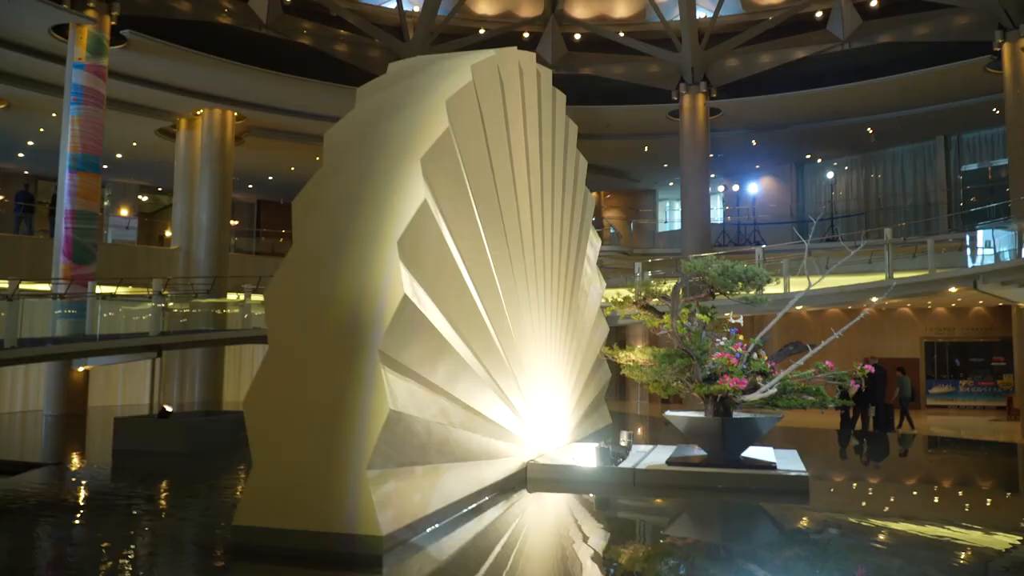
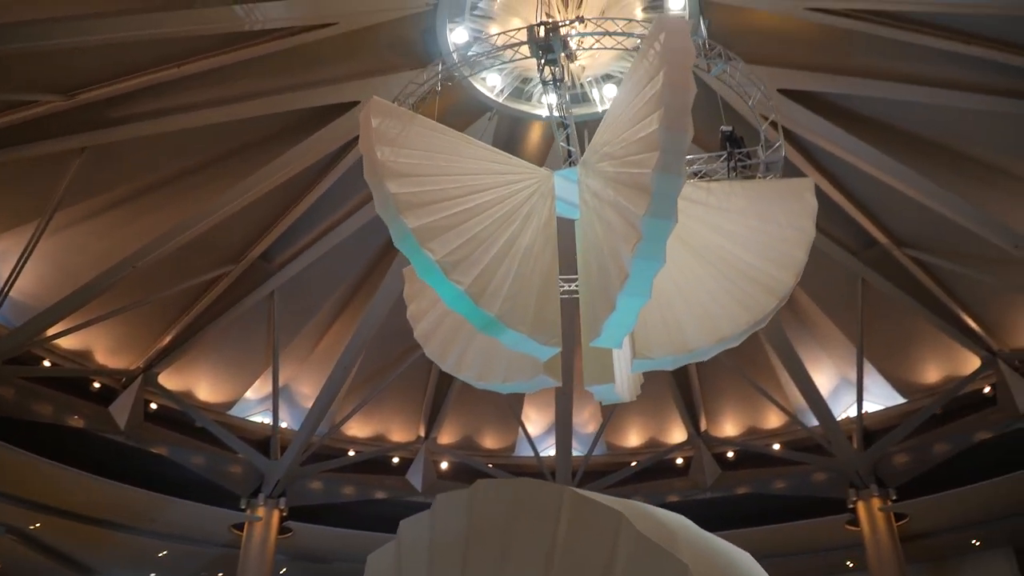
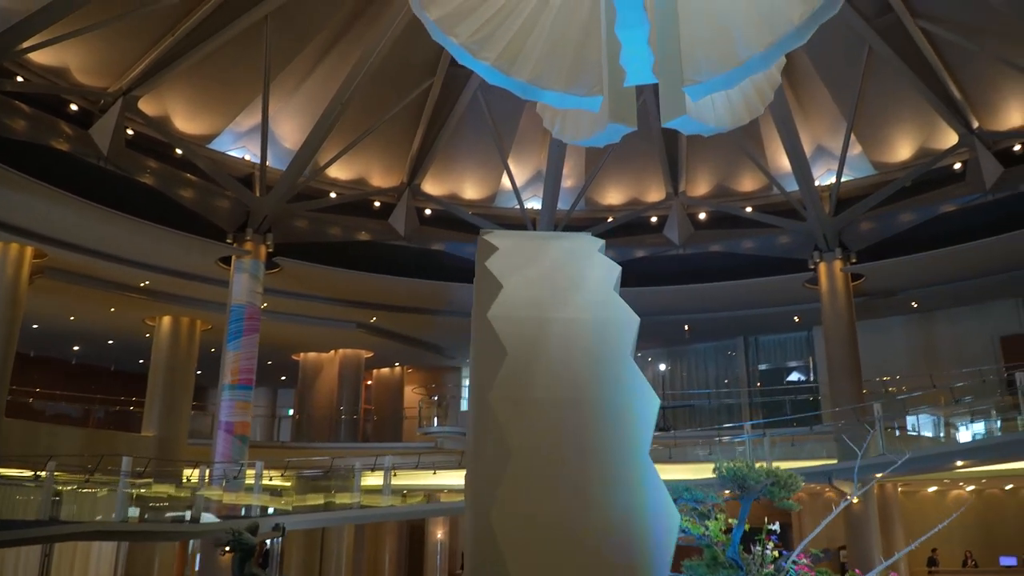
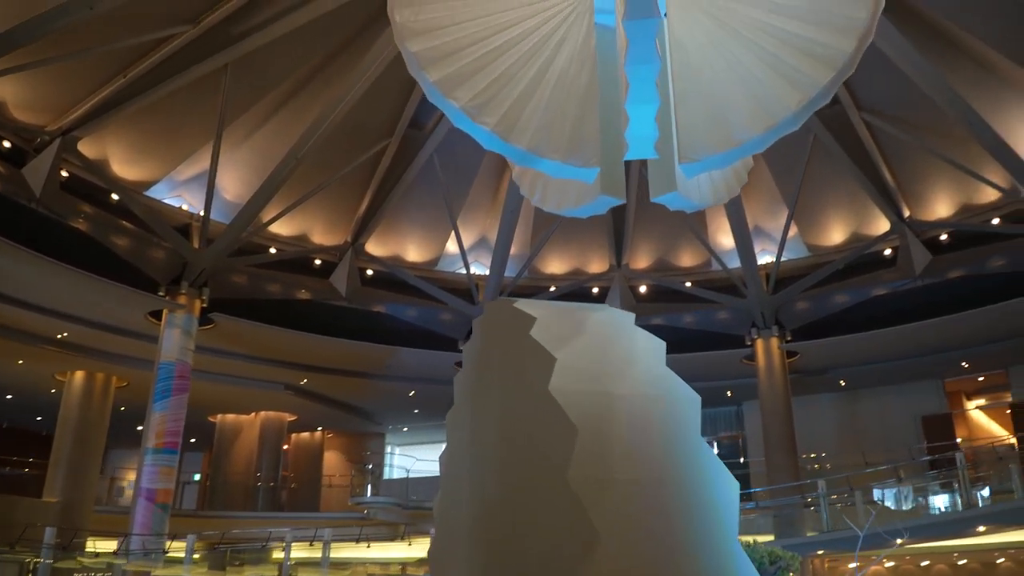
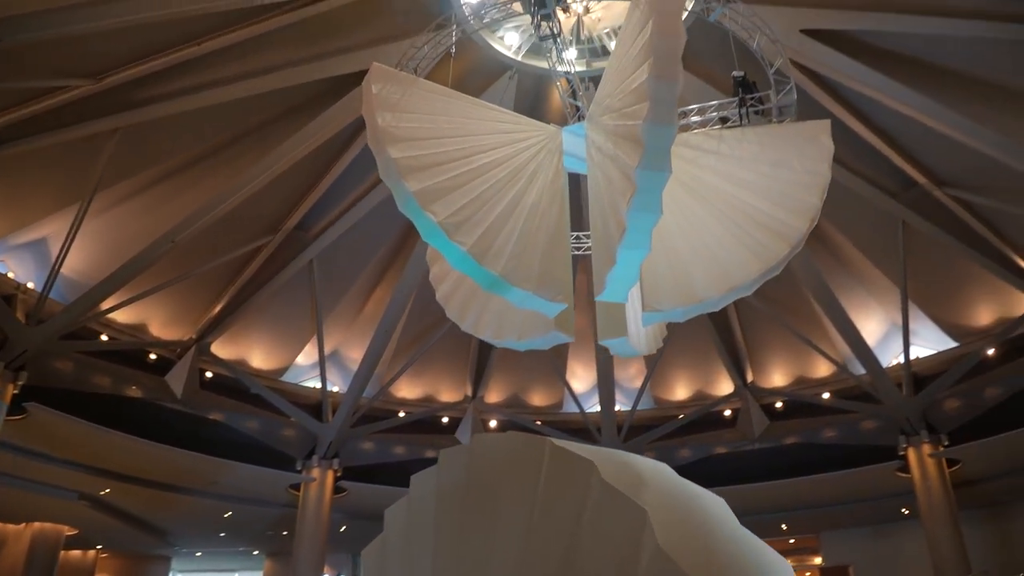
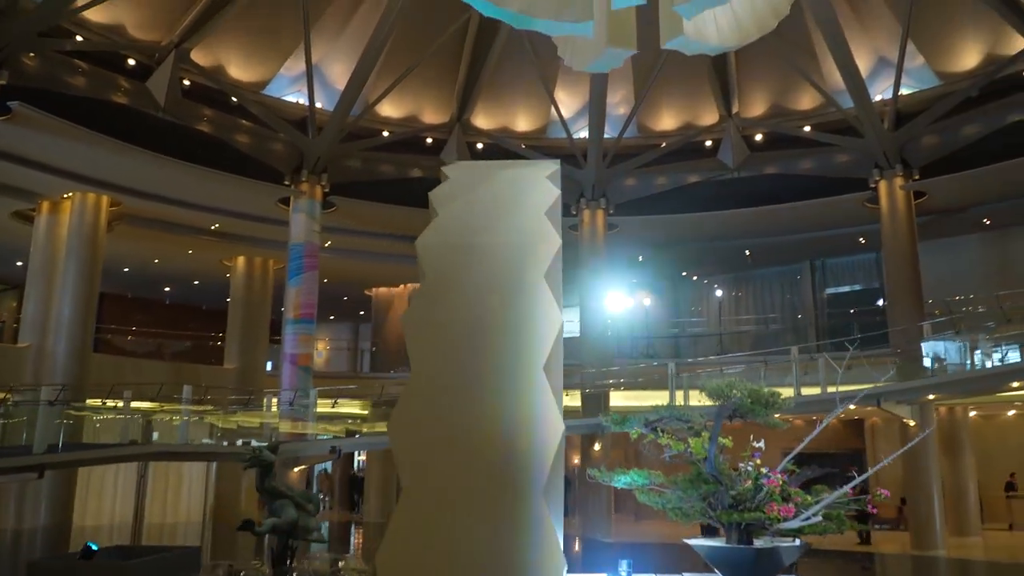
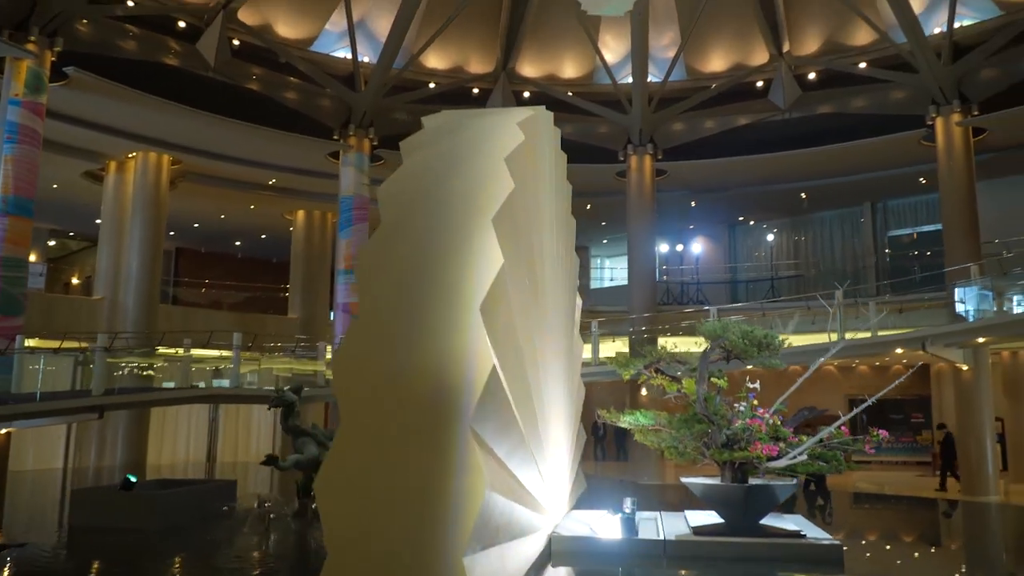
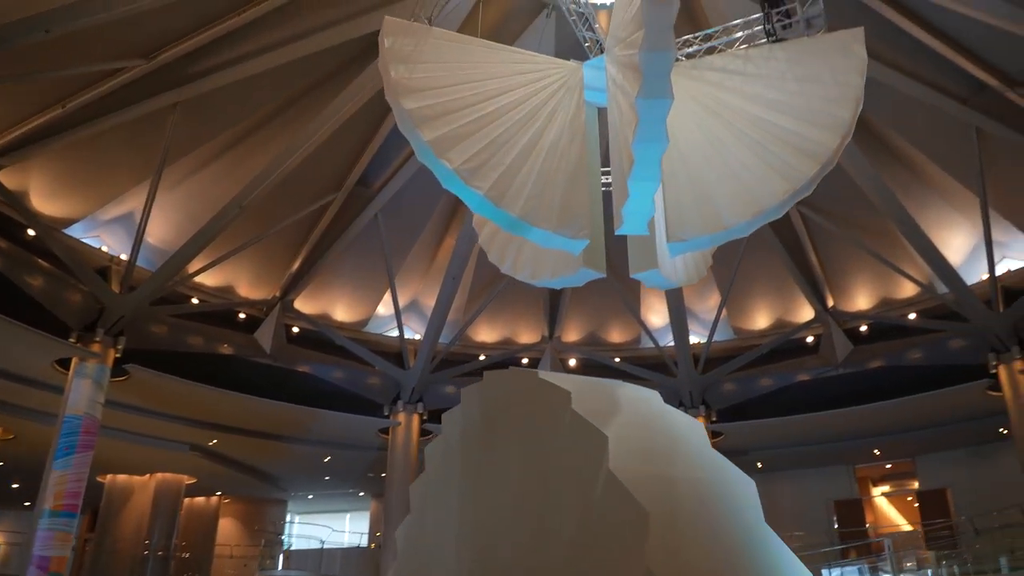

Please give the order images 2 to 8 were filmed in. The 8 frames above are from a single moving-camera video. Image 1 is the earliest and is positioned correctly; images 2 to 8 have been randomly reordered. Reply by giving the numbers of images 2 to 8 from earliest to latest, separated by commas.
7, 6, 3, 4, 8, 5, 2
